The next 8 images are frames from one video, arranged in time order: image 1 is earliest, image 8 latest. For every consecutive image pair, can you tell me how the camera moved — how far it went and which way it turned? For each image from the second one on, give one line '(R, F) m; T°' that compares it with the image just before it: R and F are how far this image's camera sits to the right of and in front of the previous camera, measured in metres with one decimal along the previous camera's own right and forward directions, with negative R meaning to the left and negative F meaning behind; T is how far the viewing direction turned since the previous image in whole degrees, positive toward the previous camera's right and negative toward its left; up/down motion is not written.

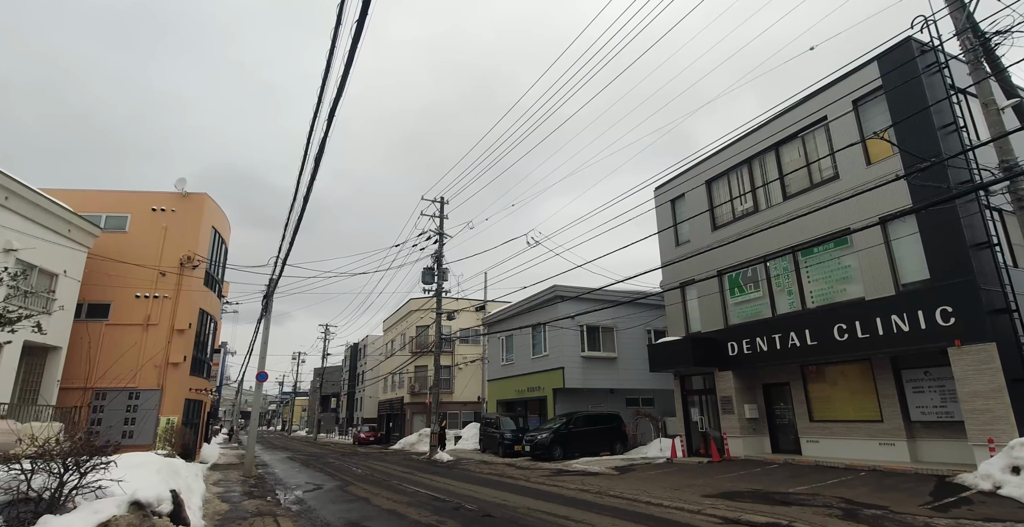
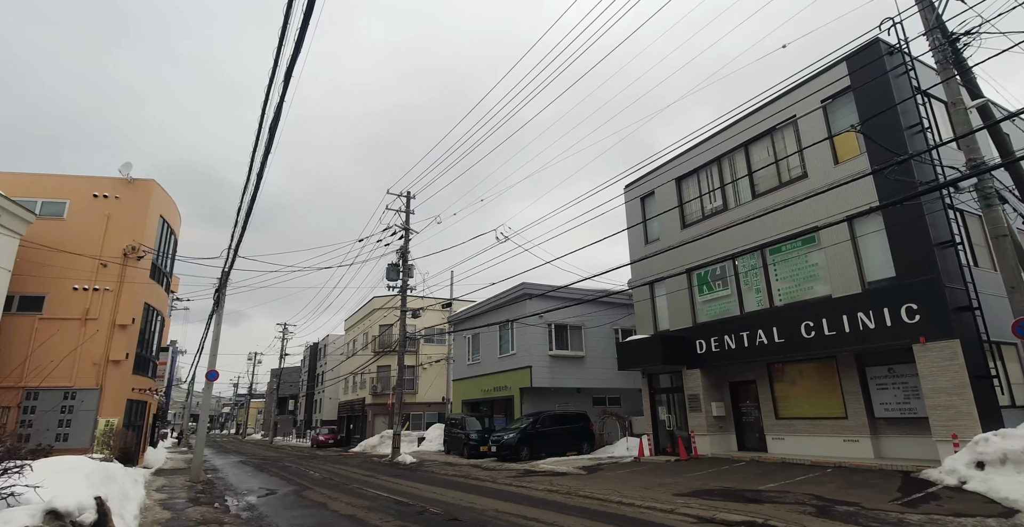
(-0.1, +0.4) m; +4°
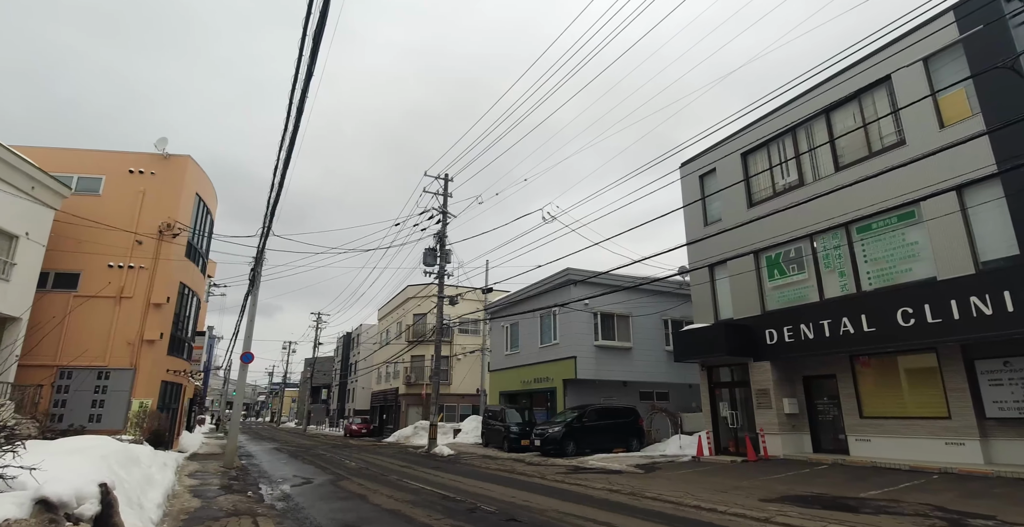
(-0.6, +1.2) m; -3°
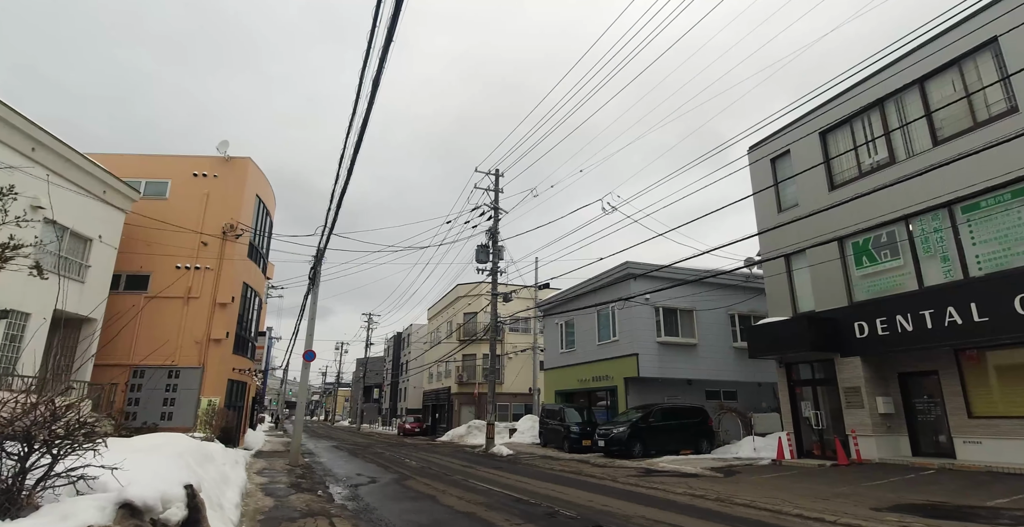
(-0.5, +0.5) m; -4°
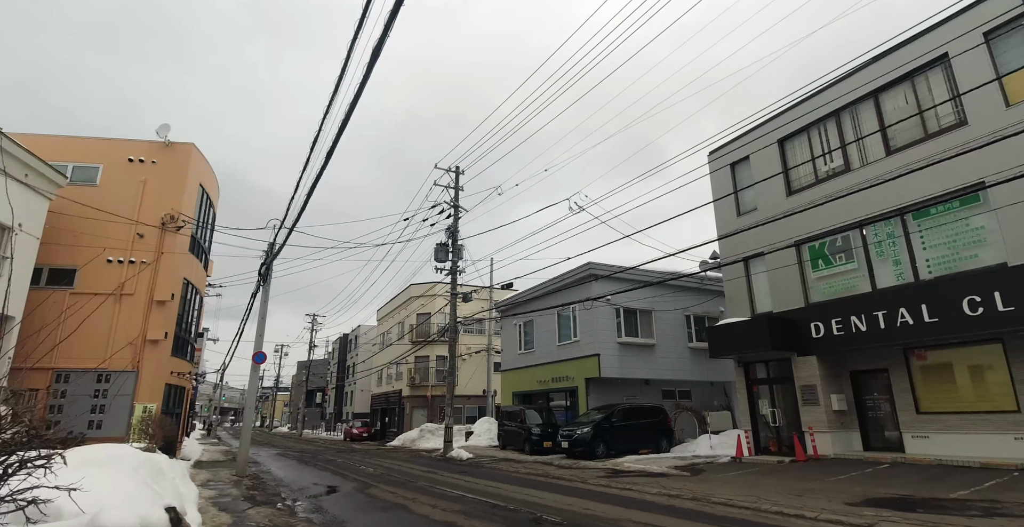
(-0.5, +0.4) m; +6°
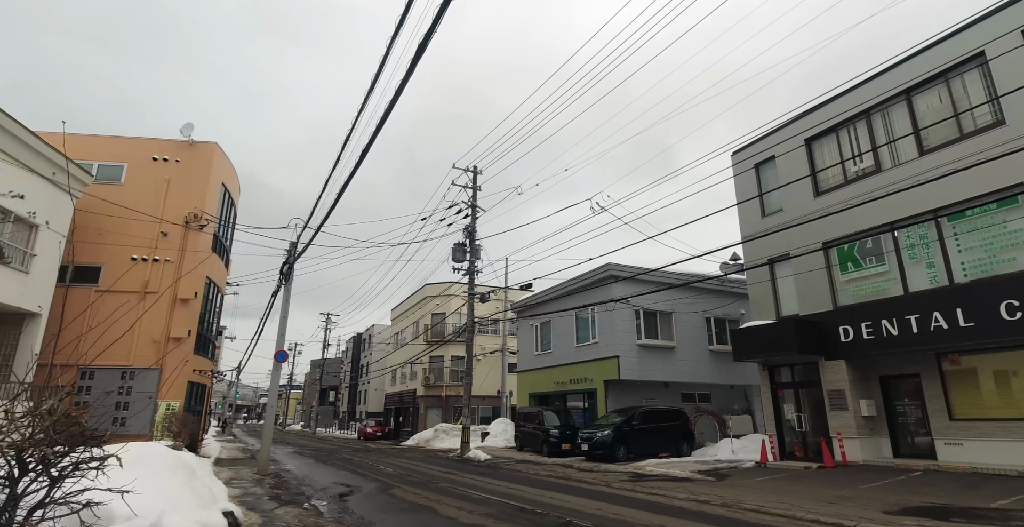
(-0.3, +0.1) m; -1°
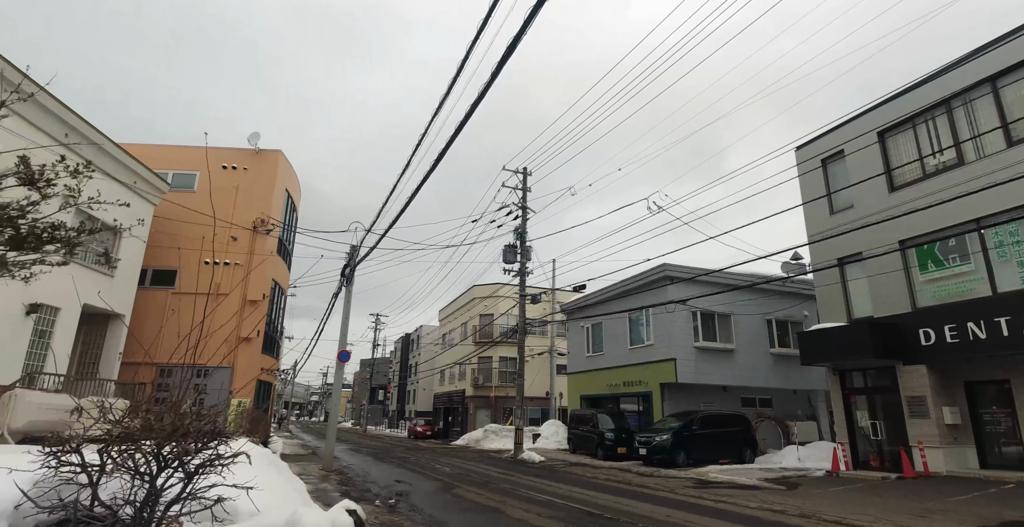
(-0.4, 0.0) m; -4°
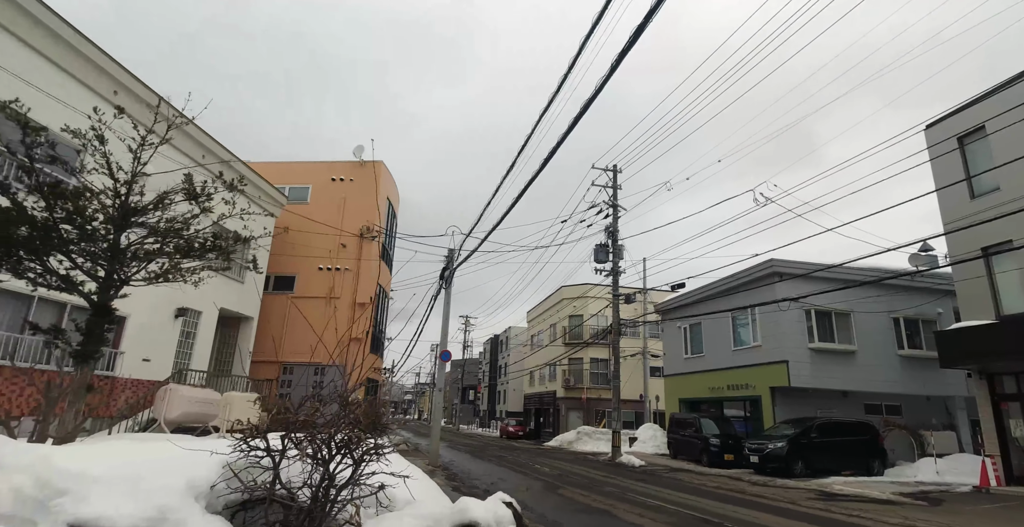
(-0.4, +0.1) m; -9°
